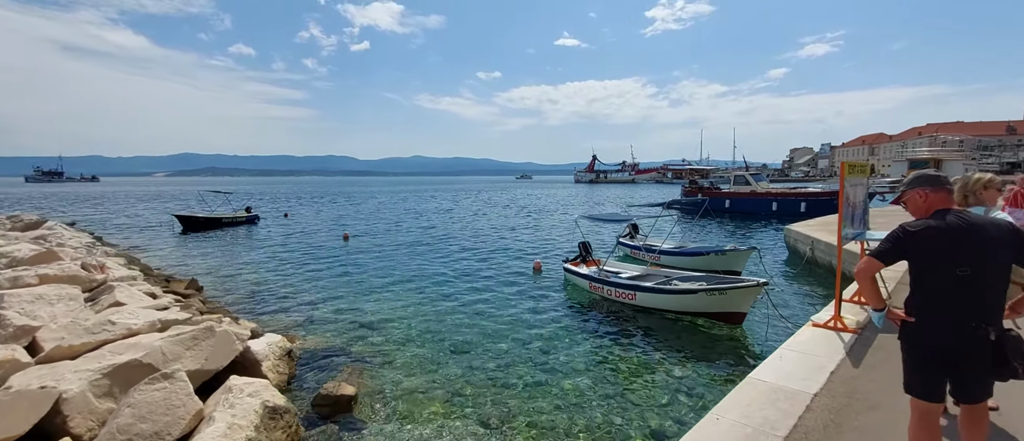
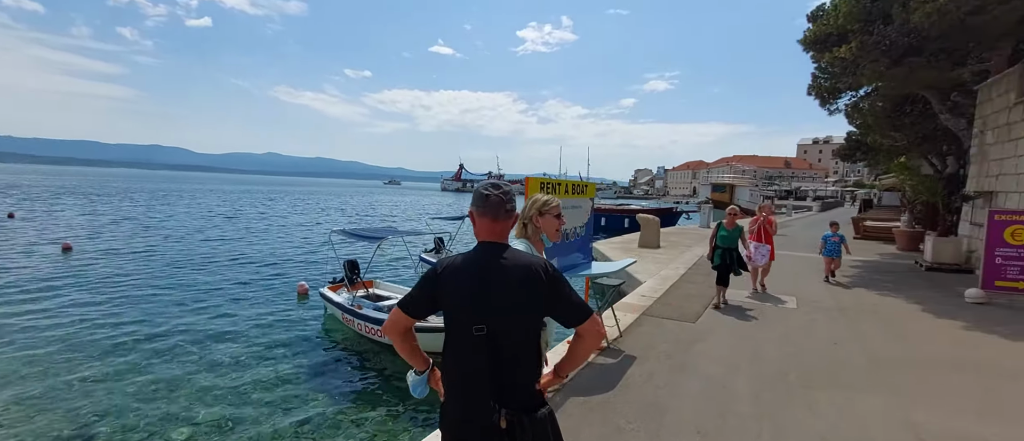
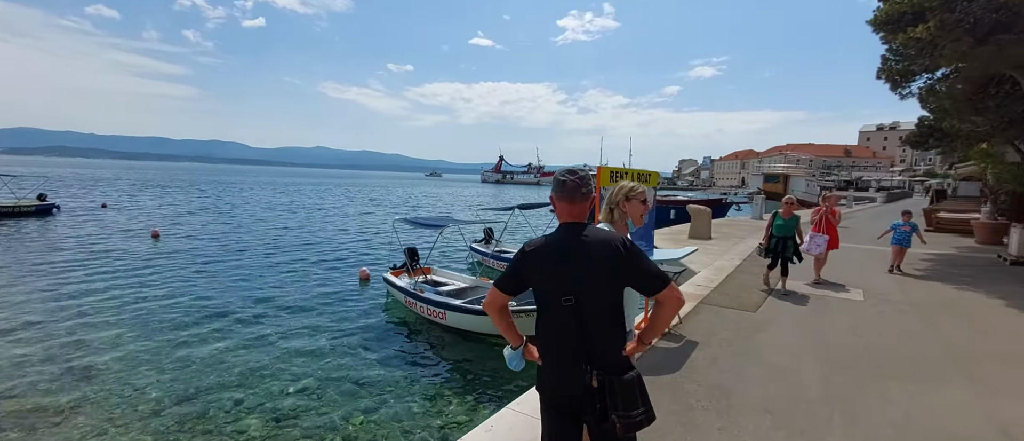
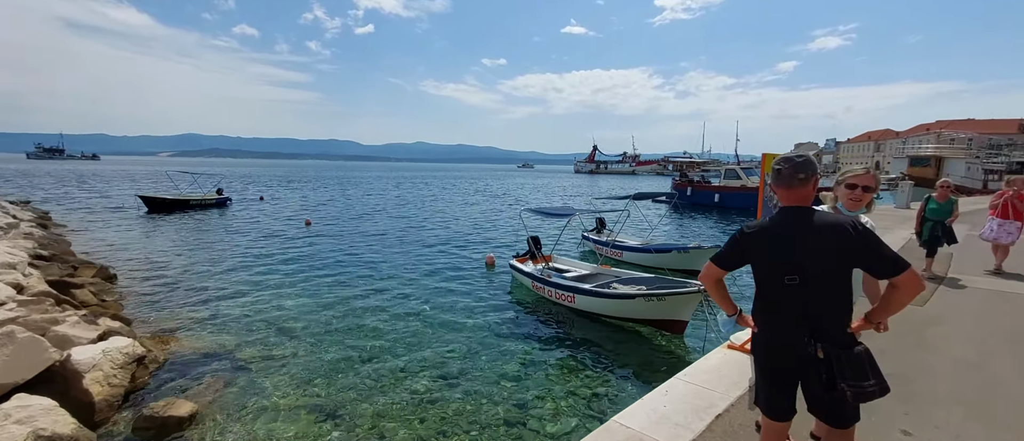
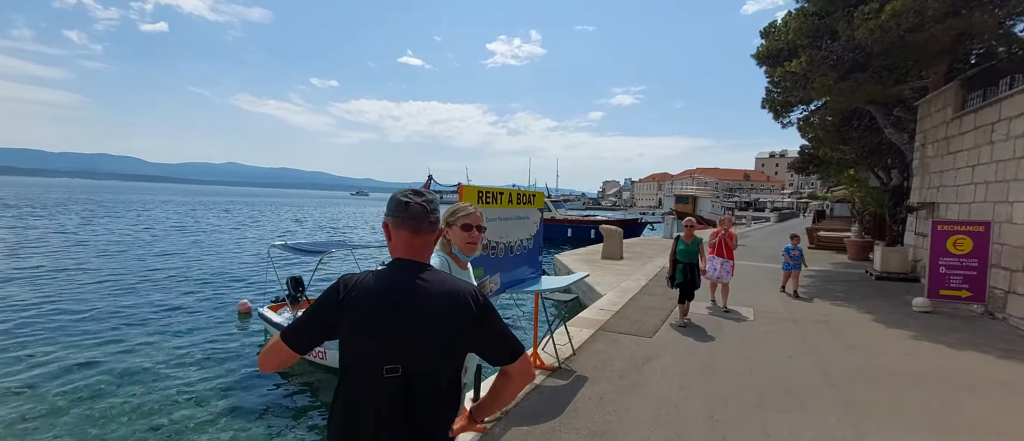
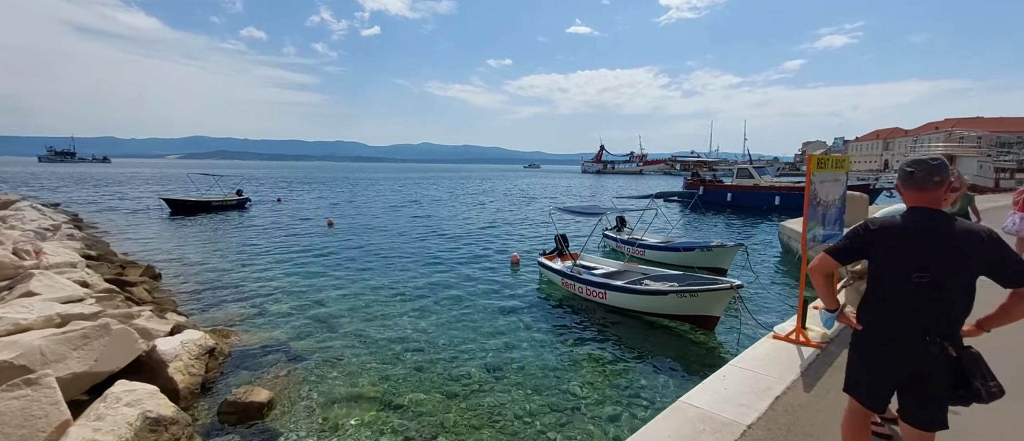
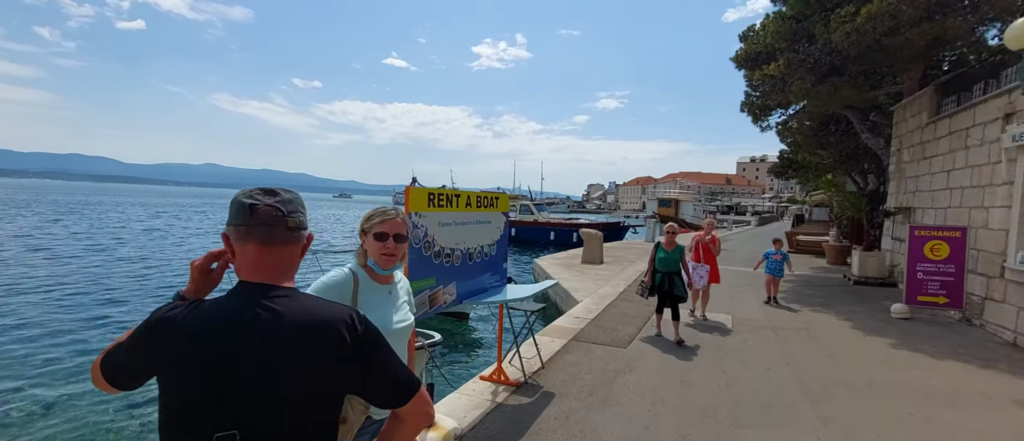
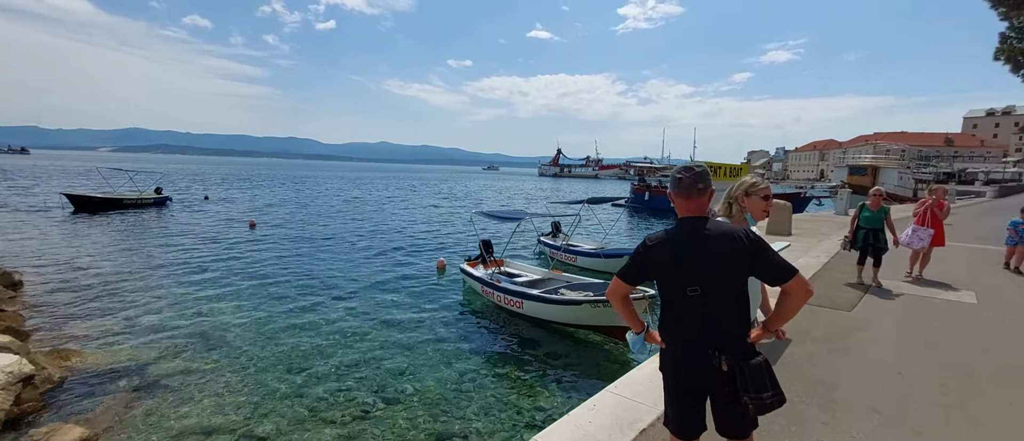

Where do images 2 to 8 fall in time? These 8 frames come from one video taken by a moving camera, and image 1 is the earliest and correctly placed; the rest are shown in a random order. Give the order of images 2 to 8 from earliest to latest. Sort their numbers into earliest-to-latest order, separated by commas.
6, 4, 8, 3, 2, 5, 7
